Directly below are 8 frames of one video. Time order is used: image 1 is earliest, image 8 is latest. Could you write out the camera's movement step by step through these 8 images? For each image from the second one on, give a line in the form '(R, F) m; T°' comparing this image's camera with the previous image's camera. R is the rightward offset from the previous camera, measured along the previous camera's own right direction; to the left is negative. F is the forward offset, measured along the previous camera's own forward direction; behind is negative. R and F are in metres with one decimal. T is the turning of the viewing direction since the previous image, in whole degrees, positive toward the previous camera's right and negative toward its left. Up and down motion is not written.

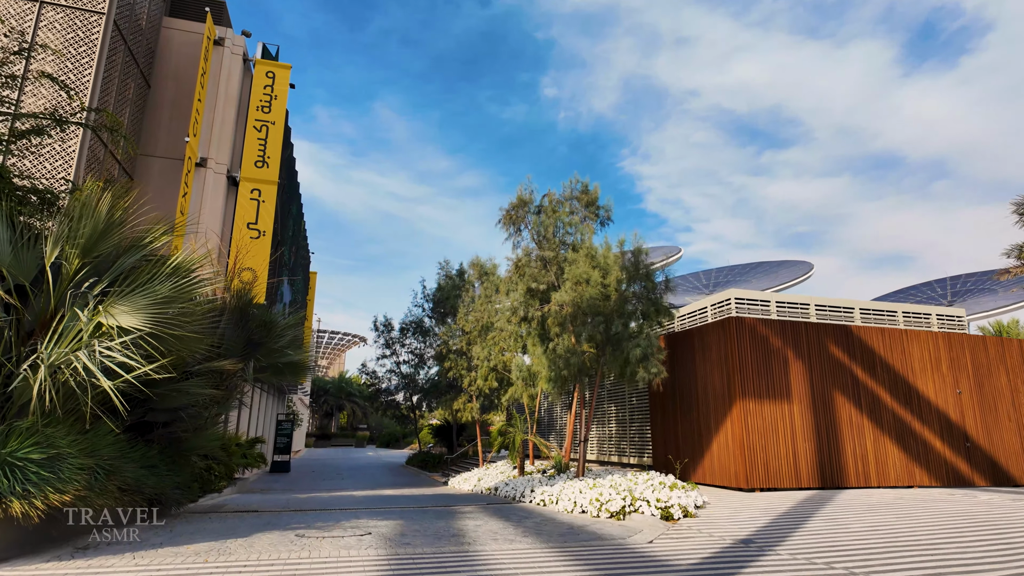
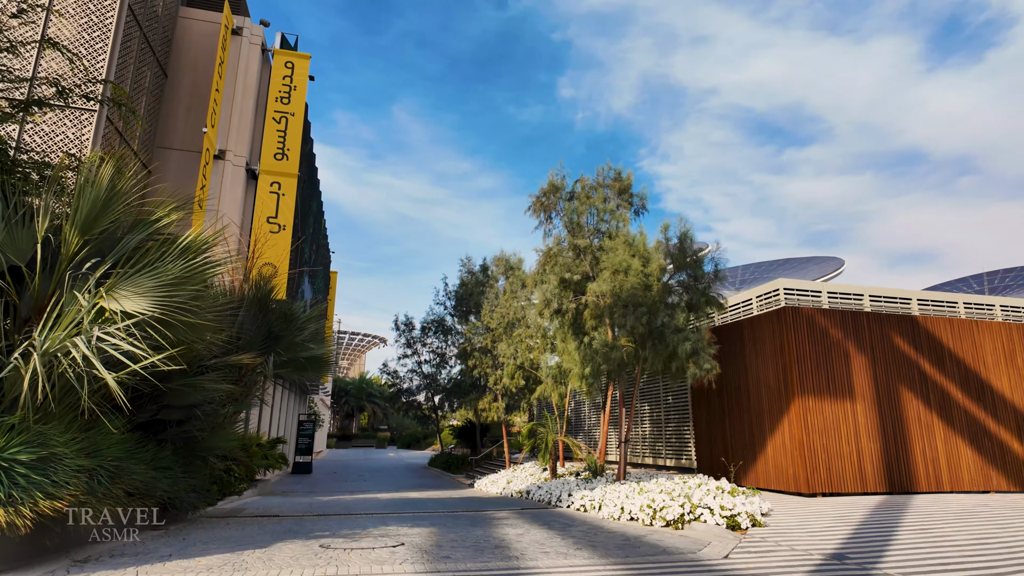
(-0.3, +0.7) m; -2°
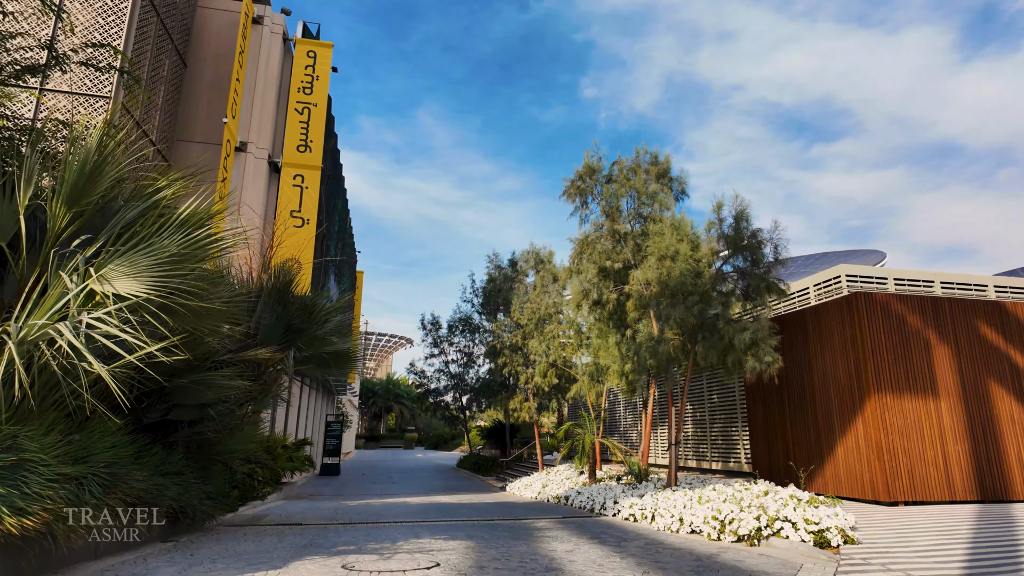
(-0.2, +0.8) m; -2°
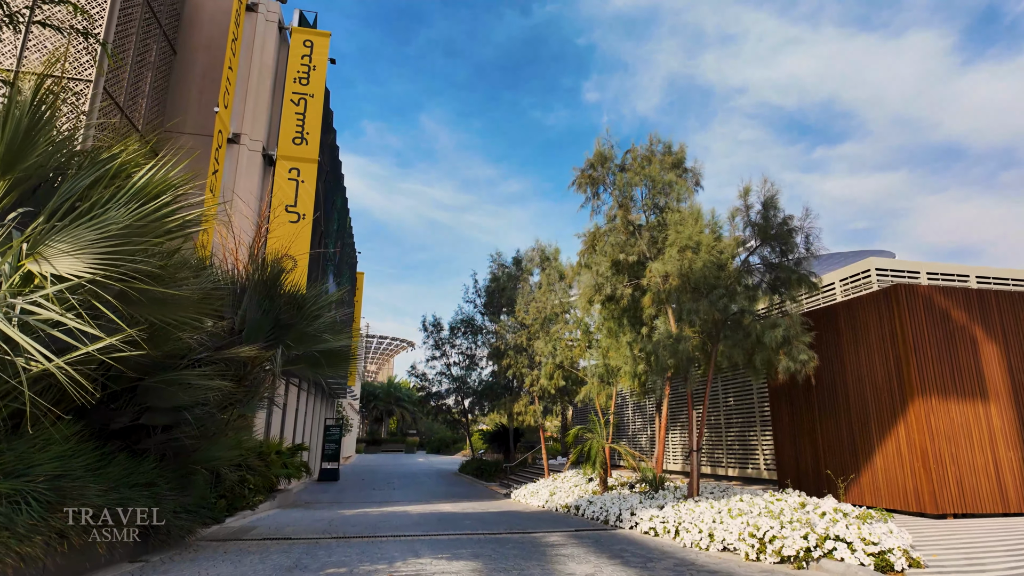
(-0.1, +0.7) m; 0°
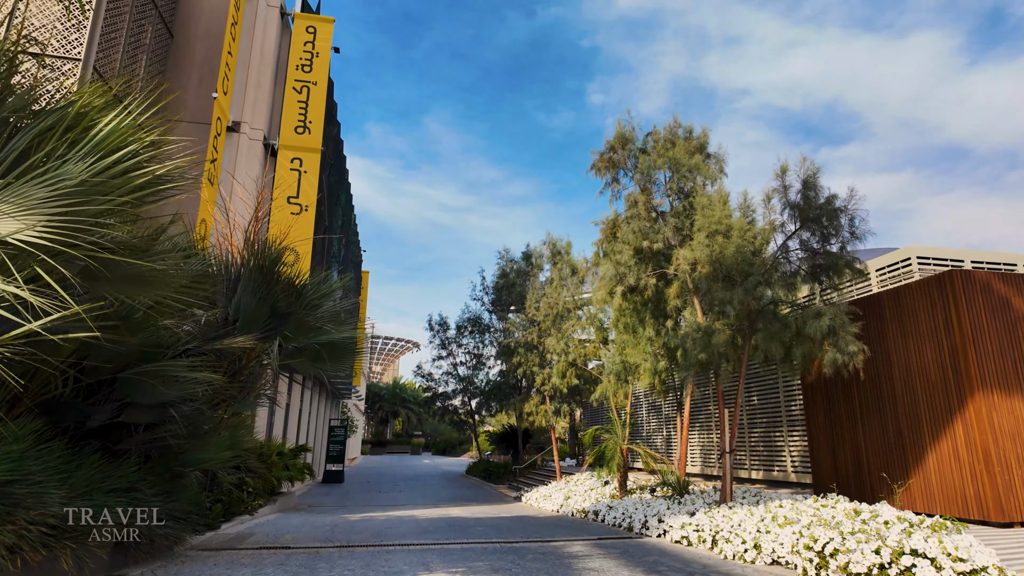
(-0.2, +0.6) m; 0°
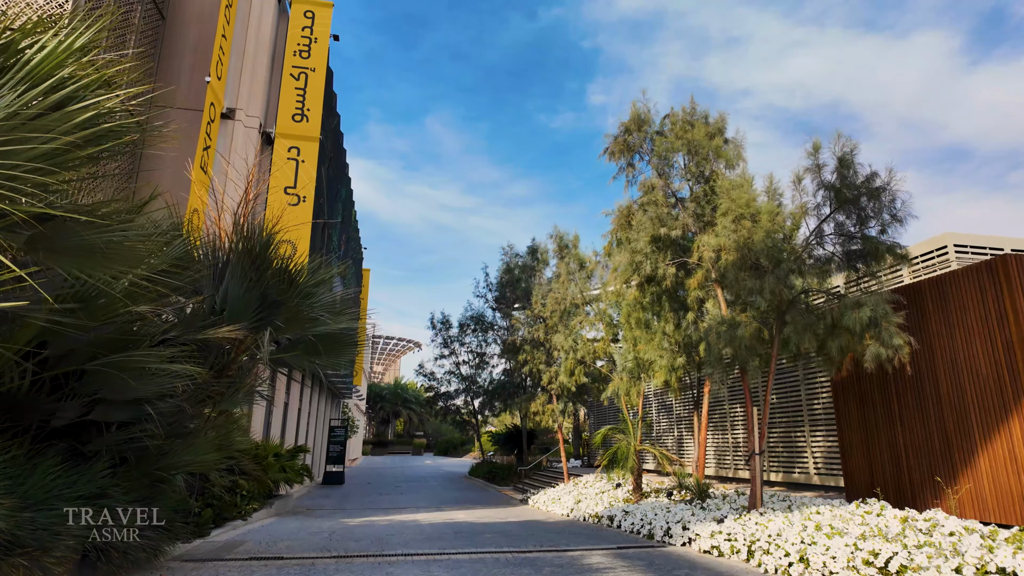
(-0.1, +0.6) m; 0°
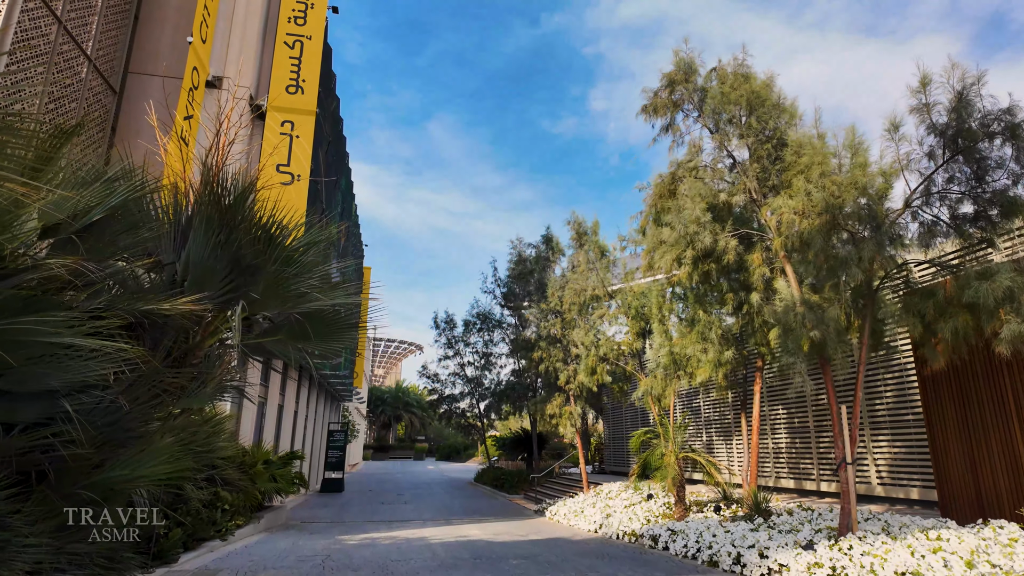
(-0.3, +1.3) m; 0°
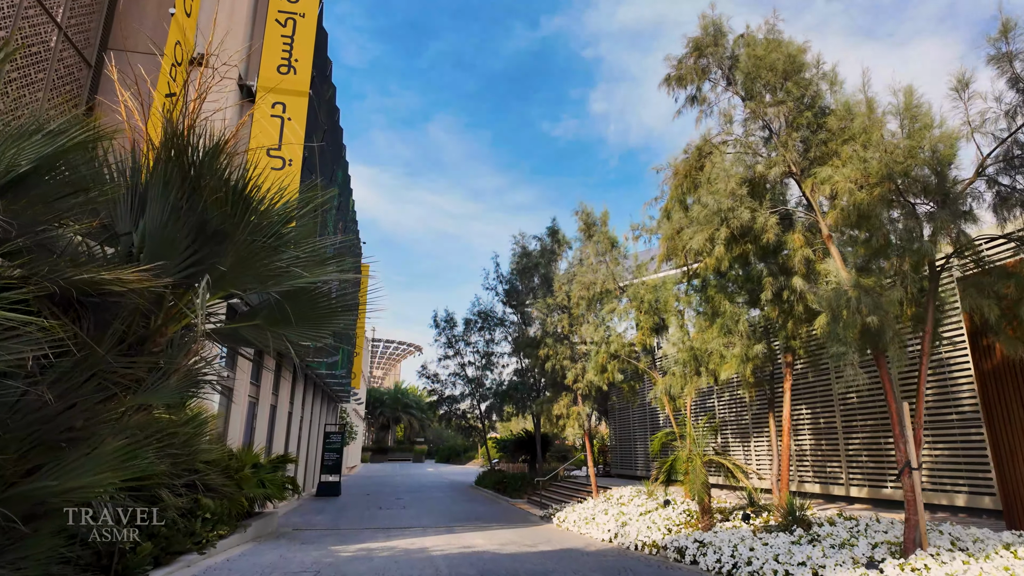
(-0.1, +0.7) m; 0°
